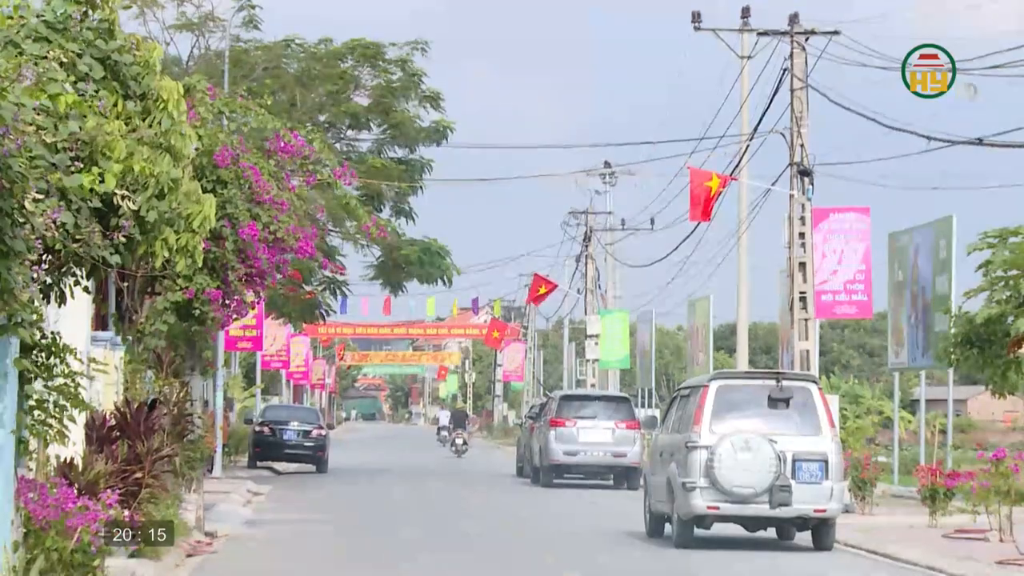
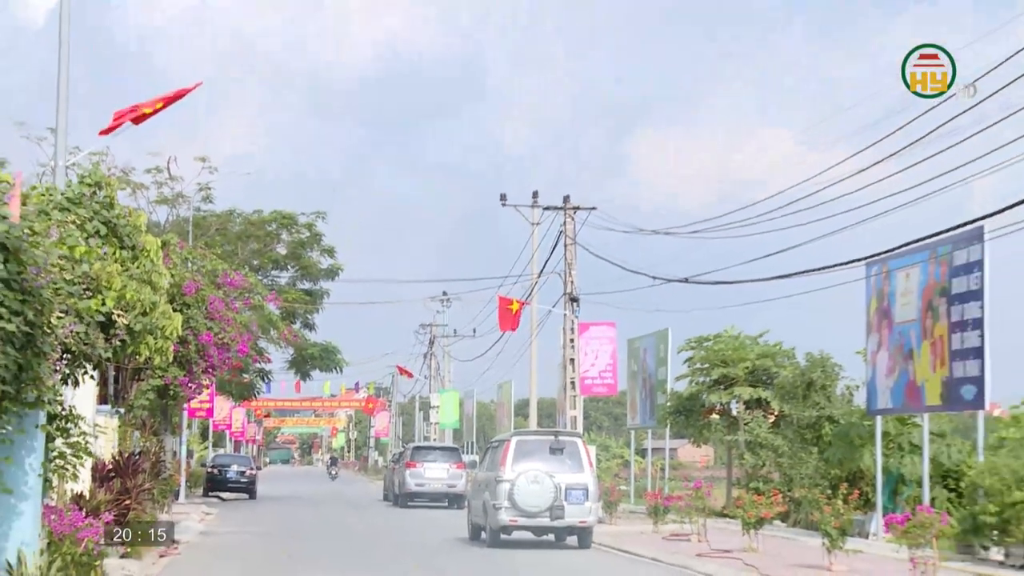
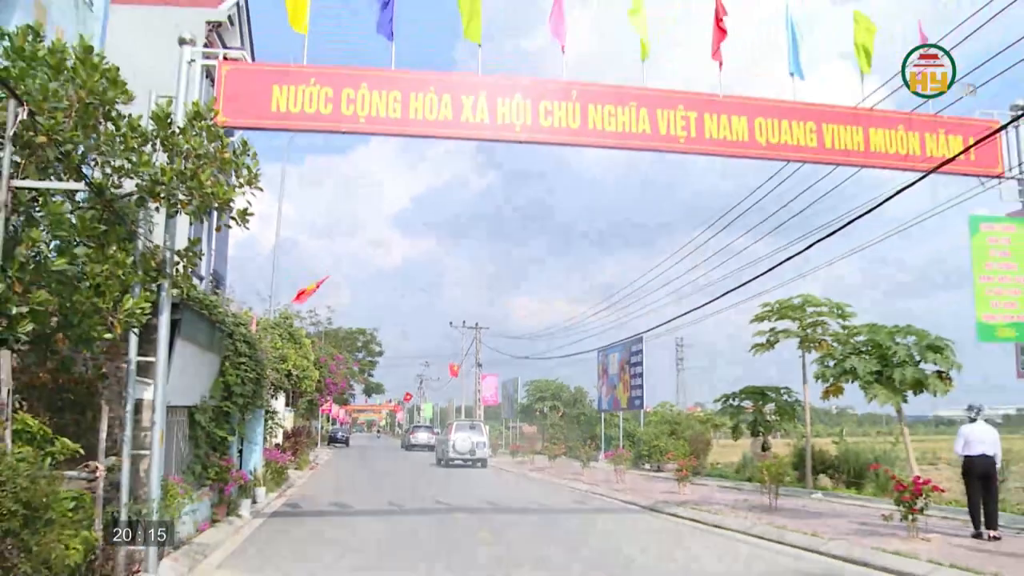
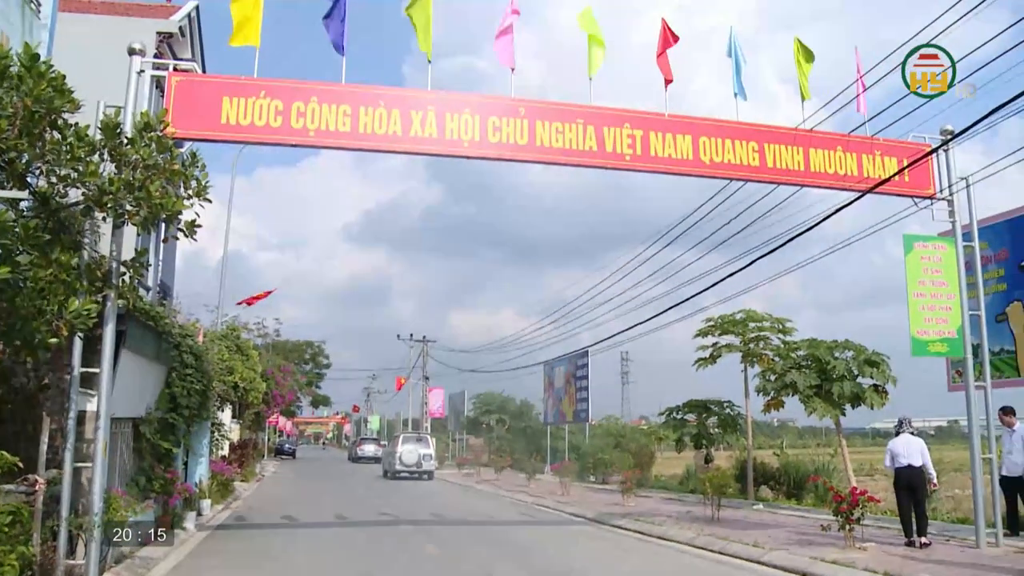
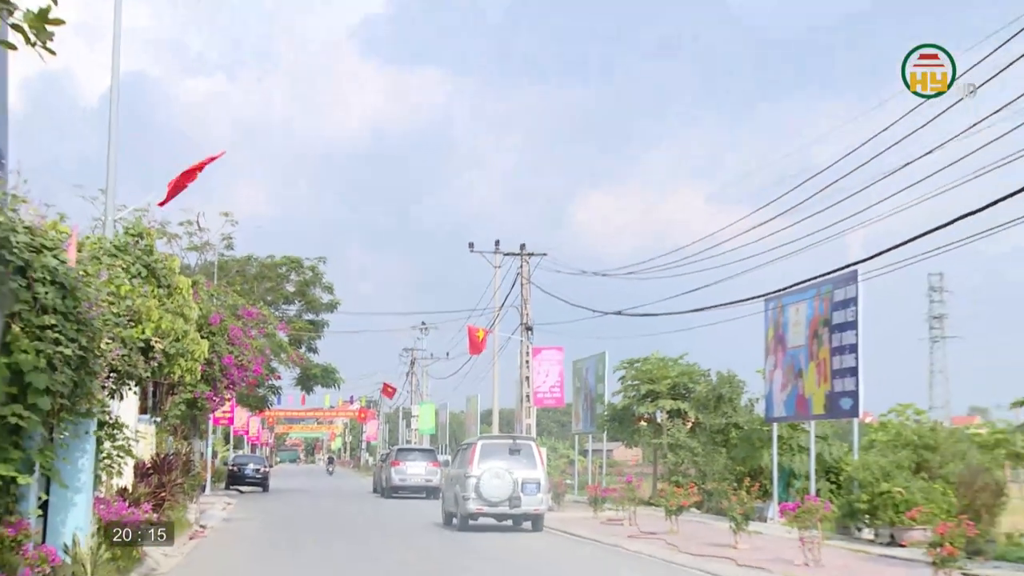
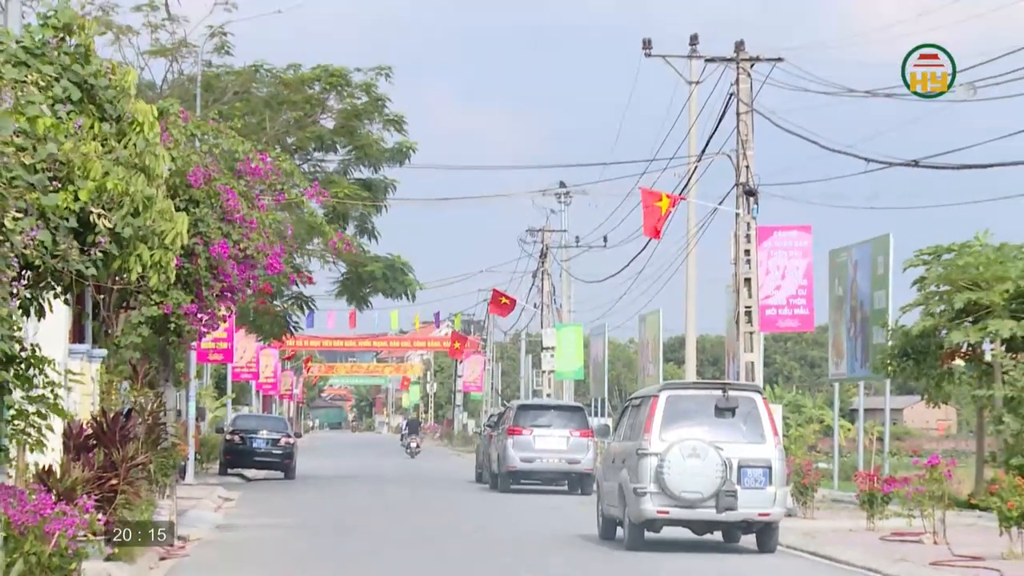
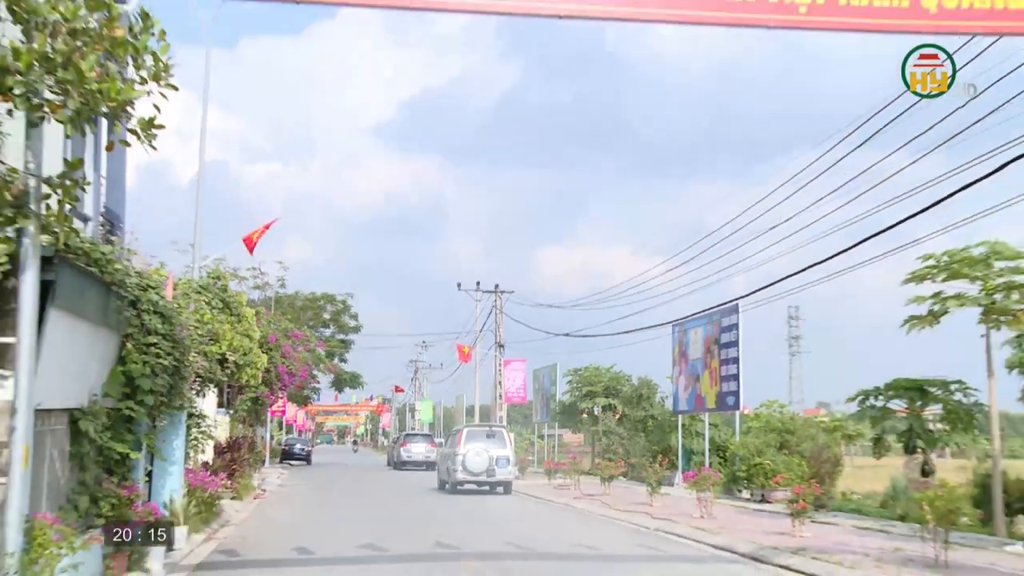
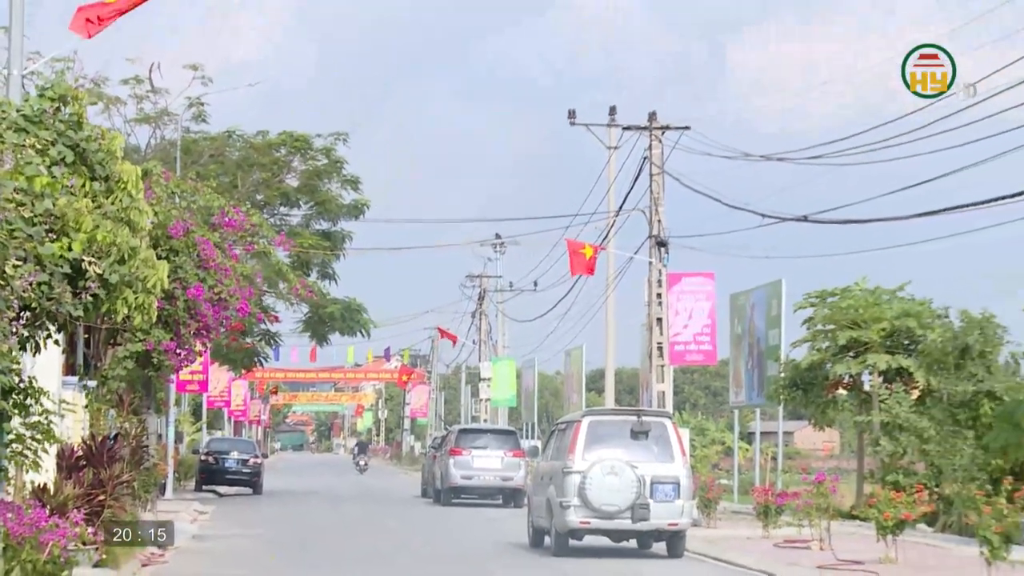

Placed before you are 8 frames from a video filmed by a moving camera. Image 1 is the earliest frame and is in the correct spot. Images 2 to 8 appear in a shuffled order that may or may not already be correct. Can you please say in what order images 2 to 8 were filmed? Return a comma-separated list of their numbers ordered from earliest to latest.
6, 8, 2, 5, 7, 3, 4
